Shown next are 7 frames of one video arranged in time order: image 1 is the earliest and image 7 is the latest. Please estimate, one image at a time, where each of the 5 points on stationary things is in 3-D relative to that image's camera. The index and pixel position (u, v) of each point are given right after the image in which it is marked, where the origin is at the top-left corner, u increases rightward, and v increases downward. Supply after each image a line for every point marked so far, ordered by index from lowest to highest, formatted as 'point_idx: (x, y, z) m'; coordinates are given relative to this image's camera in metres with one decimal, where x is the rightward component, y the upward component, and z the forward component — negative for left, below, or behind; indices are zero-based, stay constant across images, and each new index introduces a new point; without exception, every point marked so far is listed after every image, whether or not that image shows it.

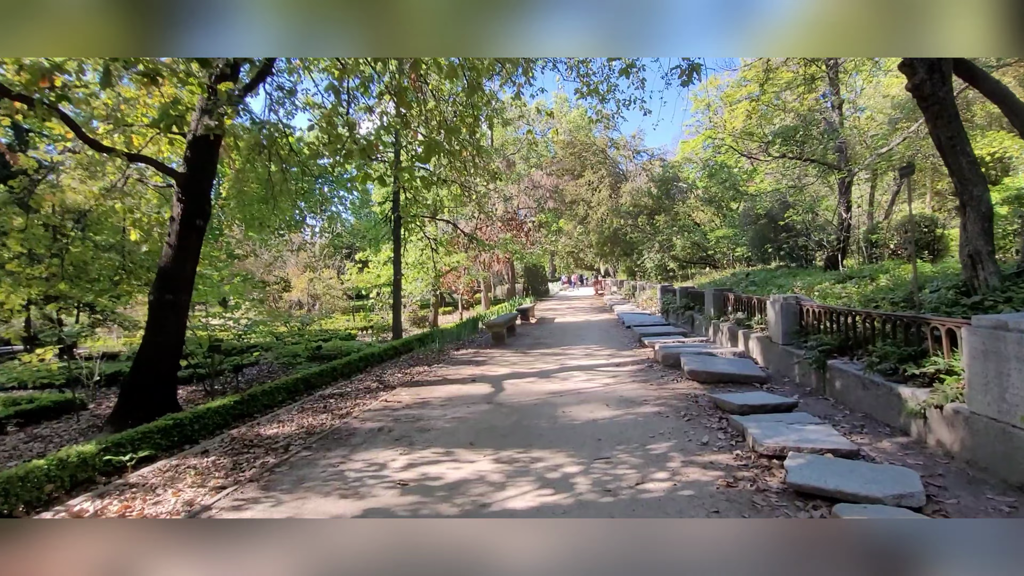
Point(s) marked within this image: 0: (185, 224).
0: (-3.2, +0.6, +4.8) m
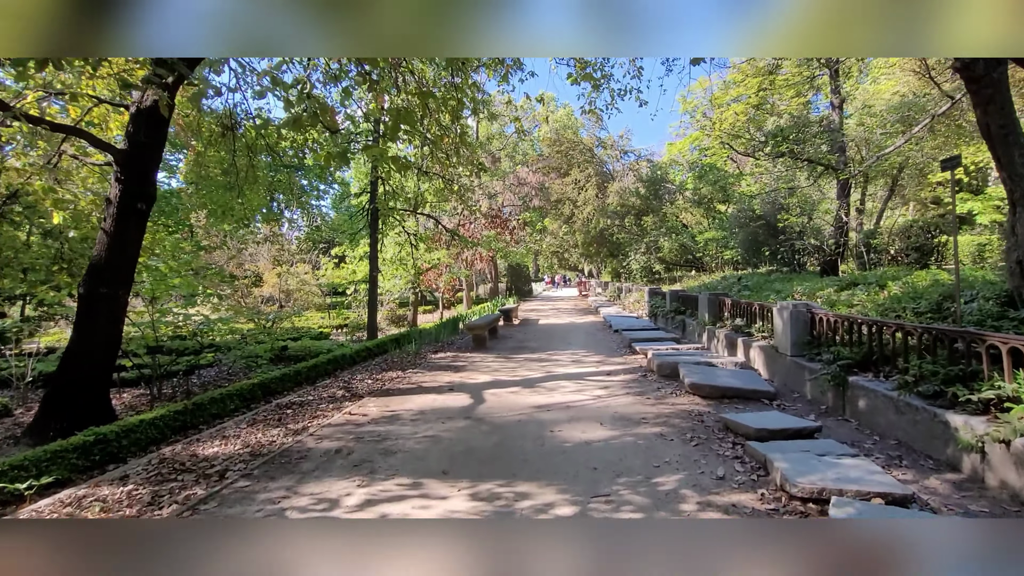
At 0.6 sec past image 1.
0: (-3.3, +0.7, +4.2) m
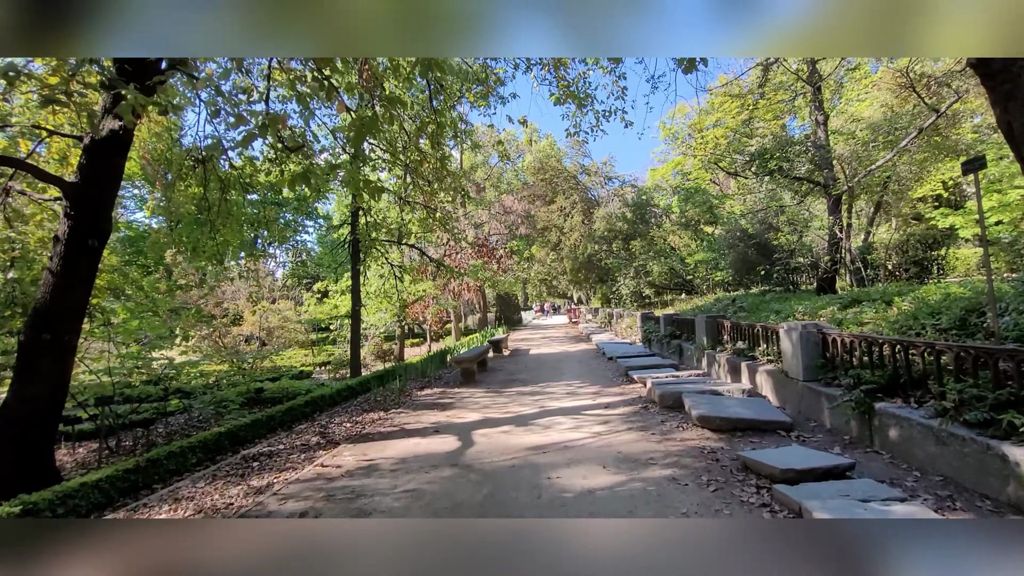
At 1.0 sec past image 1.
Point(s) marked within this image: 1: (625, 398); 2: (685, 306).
0: (-3.4, +0.3, +3.9) m
1: (+1.1, -1.1, +4.9) m
2: (+4.1, -0.4, +11.8) m
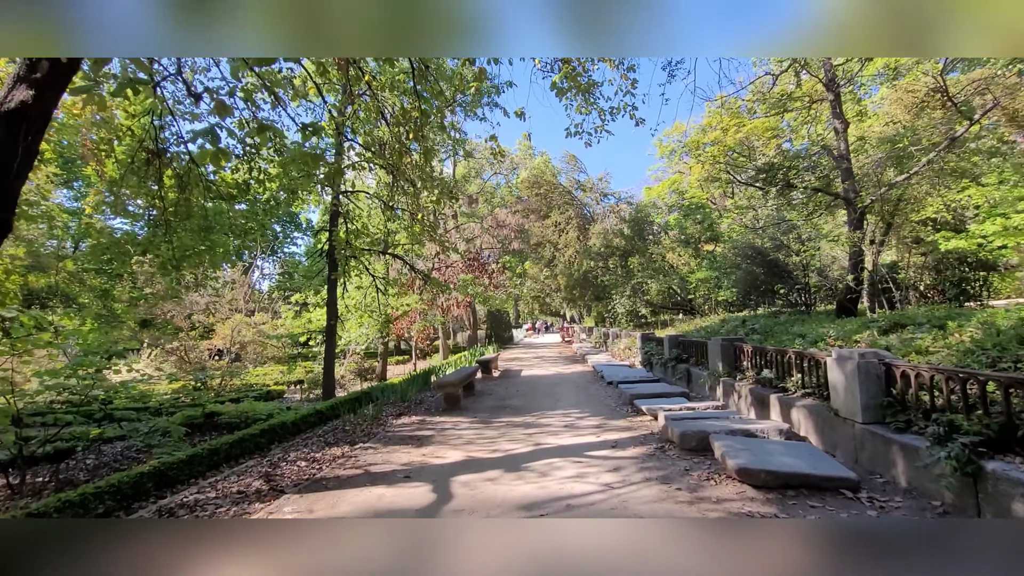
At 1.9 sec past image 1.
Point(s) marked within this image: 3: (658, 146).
0: (-3.5, +0.3, +3.1) m
1: (+1.0, -1.2, +4.1) m
2: (+3.9, -0.9, +11.1) m
3: (+5.5, +5.3, +18.7) m
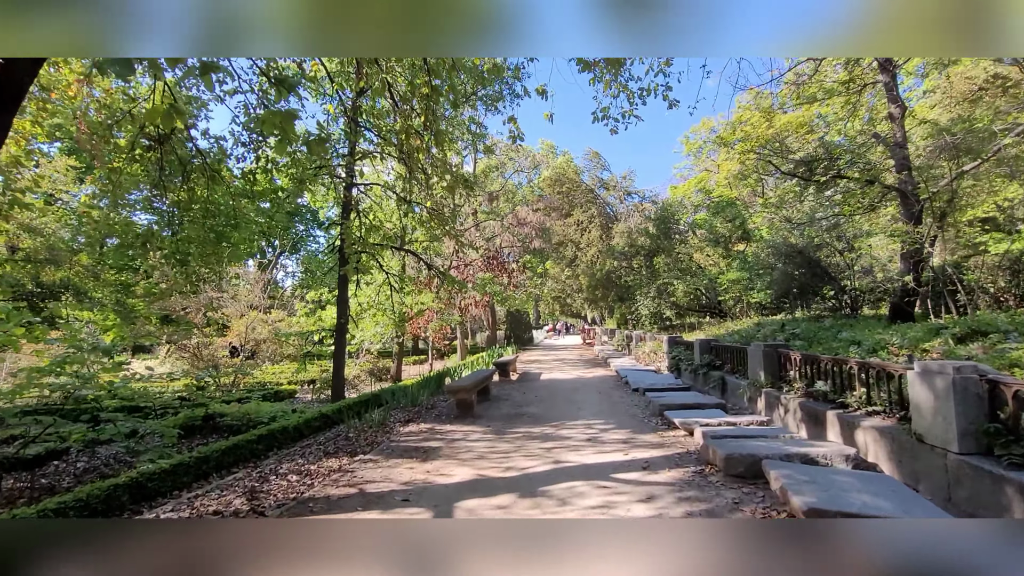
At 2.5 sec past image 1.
0: (-3.4, +0.4, +2.8) m
1: (+1.1, -1.2, +3.6) m
2: (+4.3, -0.9, +10.5) m
3: (+6.3, +5.3, +18.0) m
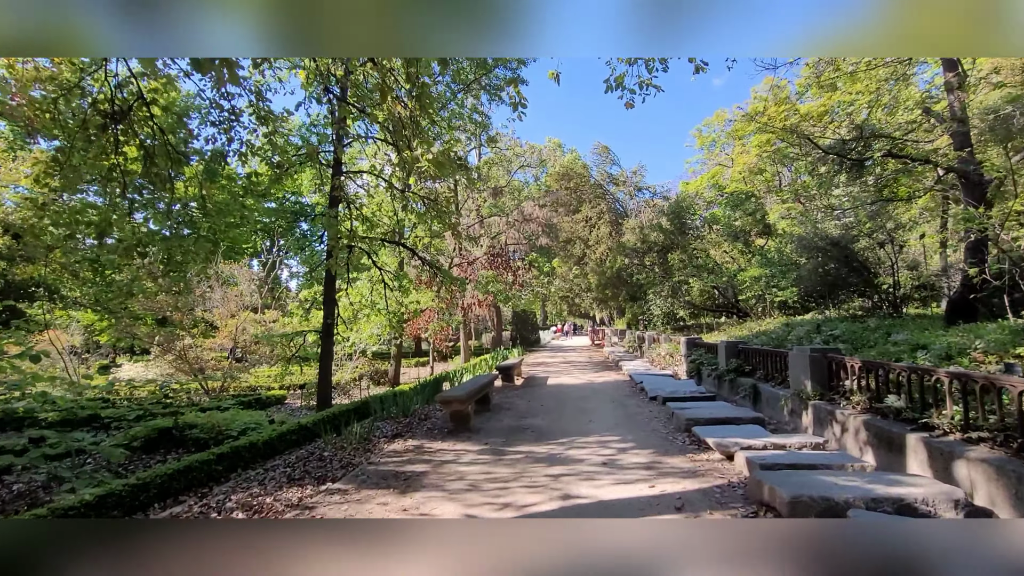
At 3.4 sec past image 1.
0: (-3.4, +0.4, +2.1) m
1: (+1.1, -1.2, +2.9) m
2: (+4.4, -0.8, +9.7) m
3: (+6.5, +5.3, +17.2) m
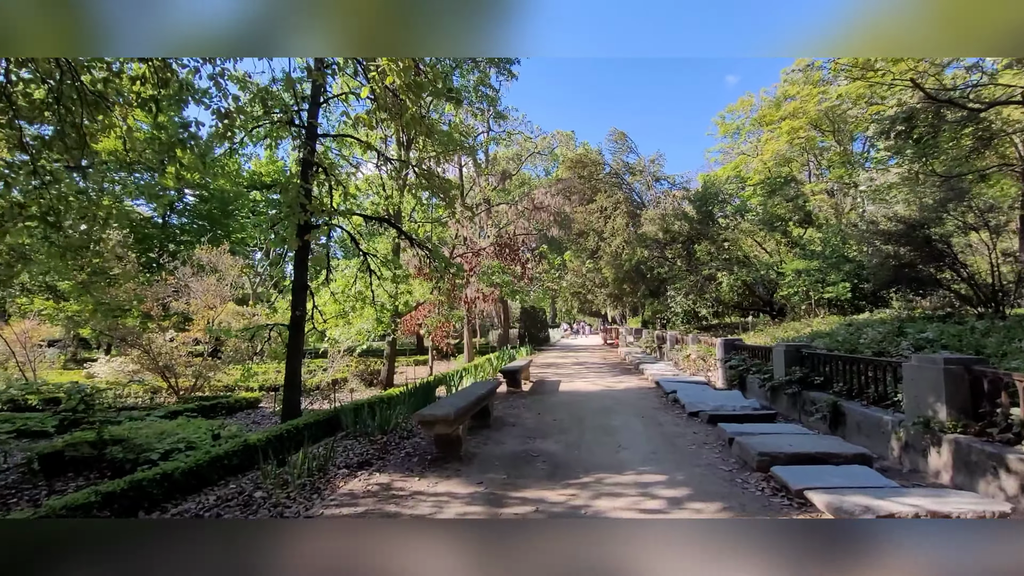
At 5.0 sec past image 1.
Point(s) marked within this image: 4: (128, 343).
0: (-3.4, +0.6, +1.0) m
1: (+1.1, -1.1, +1.7) m
2: (+4.6, -0.7, +8.4) m
3: (+6.8, +5.4, +15.9) m
4: (-6.4, -0.9, +8.1) m
